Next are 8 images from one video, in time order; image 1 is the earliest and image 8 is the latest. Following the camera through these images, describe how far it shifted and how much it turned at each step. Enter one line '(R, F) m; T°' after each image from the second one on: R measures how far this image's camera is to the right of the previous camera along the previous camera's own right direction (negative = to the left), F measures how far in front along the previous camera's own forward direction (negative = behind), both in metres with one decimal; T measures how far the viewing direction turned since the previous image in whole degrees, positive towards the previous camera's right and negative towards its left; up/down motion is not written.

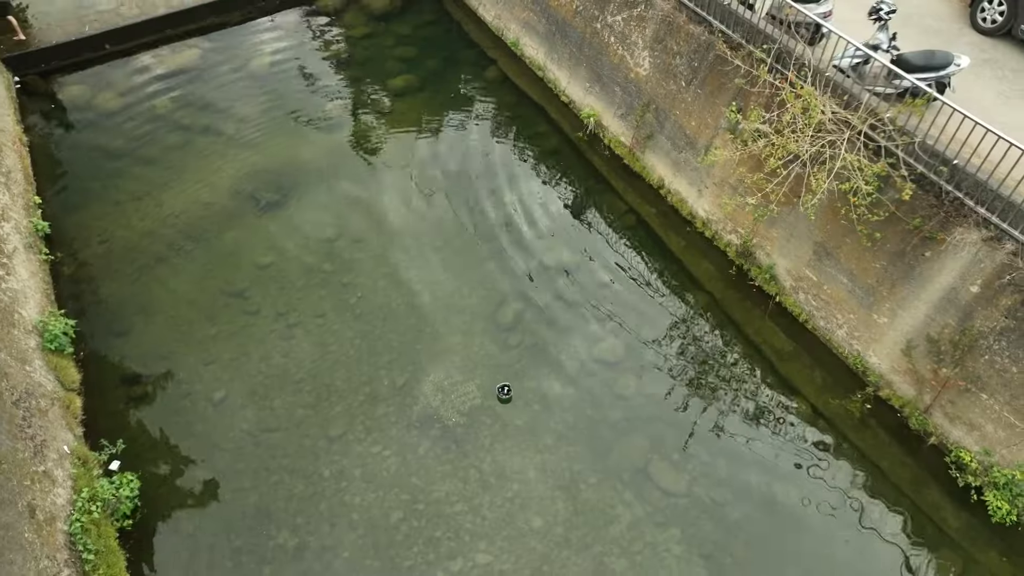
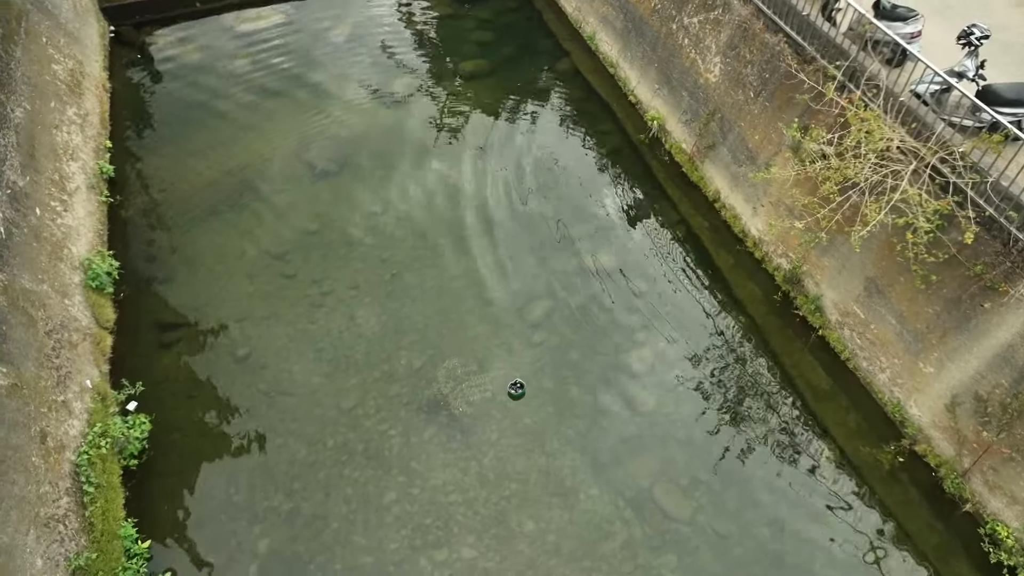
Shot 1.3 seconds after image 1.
(+0.5, +0.2) m; -6°
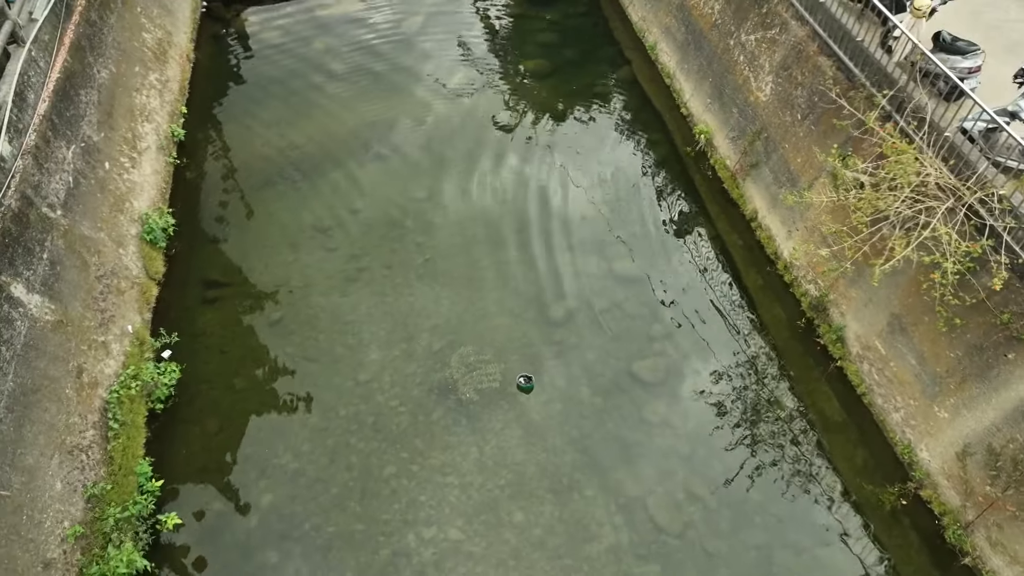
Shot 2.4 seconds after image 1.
(+0.5, -0.1) m; -5°
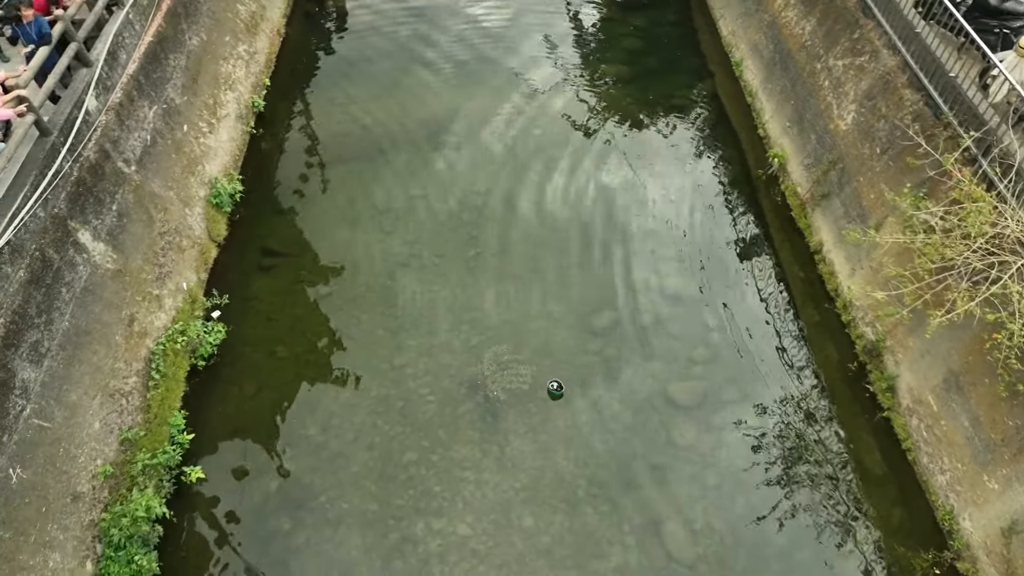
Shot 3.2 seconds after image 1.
(+0.3, +0.1) m; -6°
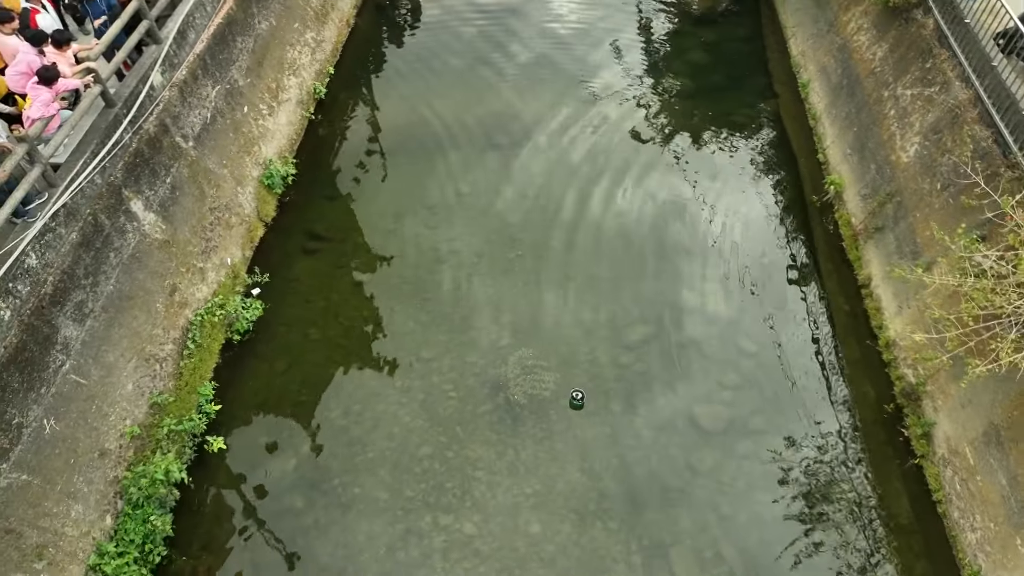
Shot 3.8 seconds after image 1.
(+0.3, 0.0) m; -5°
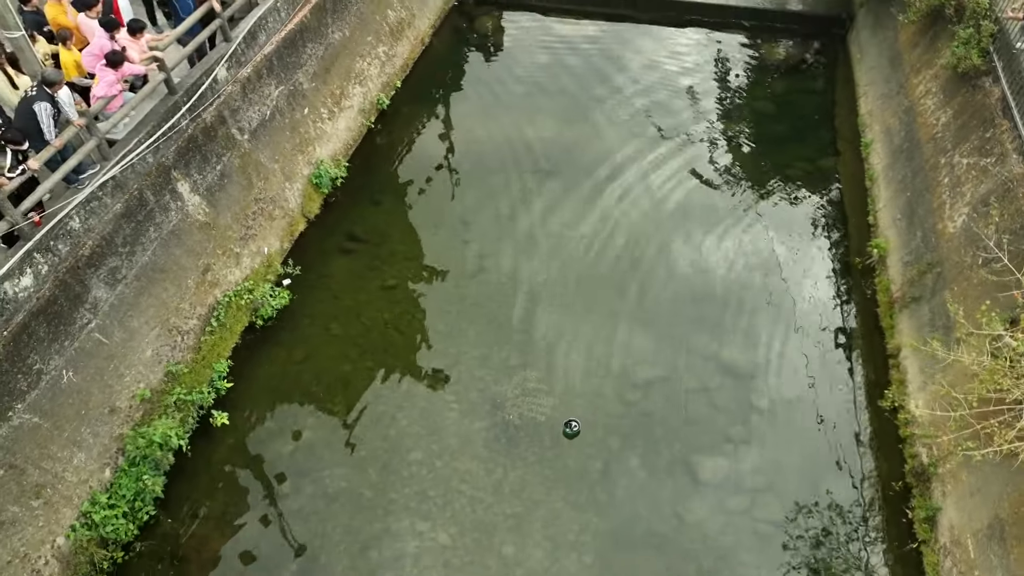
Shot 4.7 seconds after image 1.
(+0.7, -0.1) m; -7°
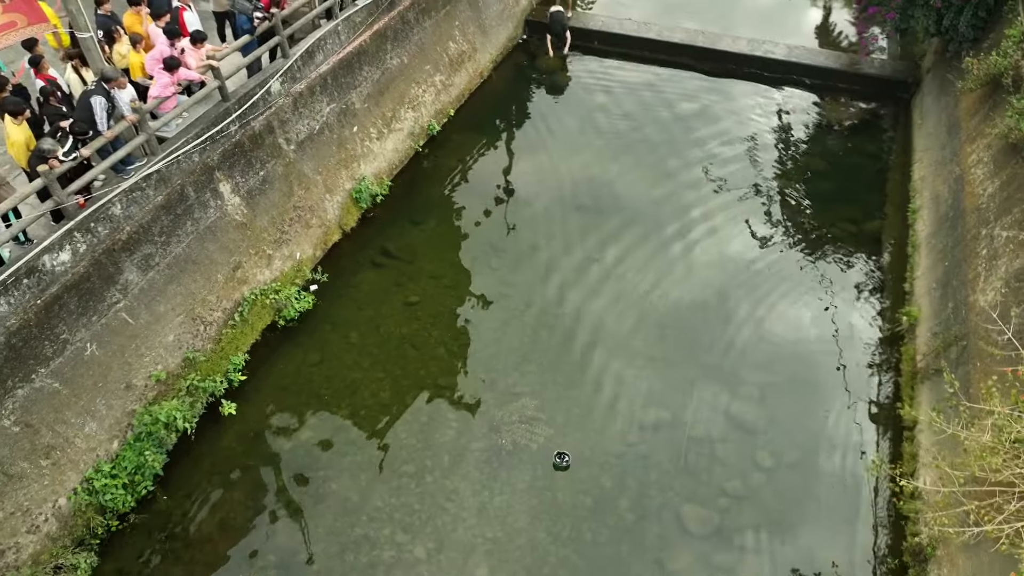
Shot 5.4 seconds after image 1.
(+0.7, -0.1) m; -6°
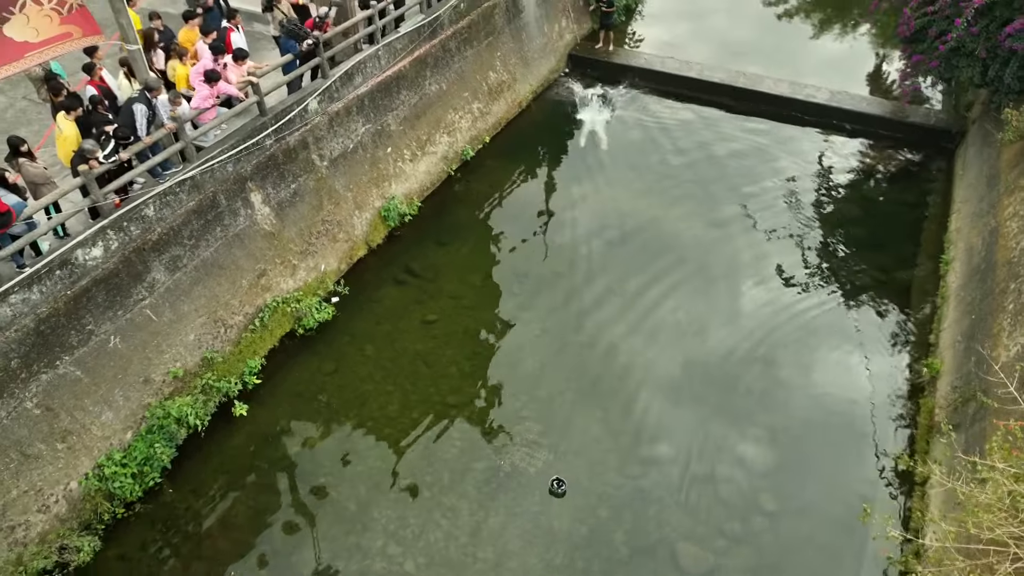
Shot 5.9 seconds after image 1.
(+0.4, -0.1) m; -4°
